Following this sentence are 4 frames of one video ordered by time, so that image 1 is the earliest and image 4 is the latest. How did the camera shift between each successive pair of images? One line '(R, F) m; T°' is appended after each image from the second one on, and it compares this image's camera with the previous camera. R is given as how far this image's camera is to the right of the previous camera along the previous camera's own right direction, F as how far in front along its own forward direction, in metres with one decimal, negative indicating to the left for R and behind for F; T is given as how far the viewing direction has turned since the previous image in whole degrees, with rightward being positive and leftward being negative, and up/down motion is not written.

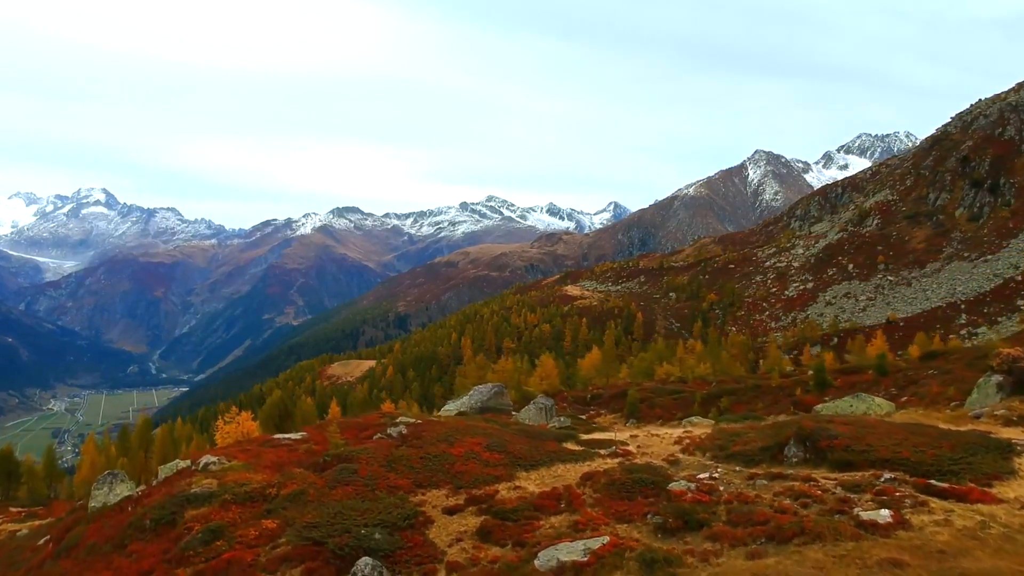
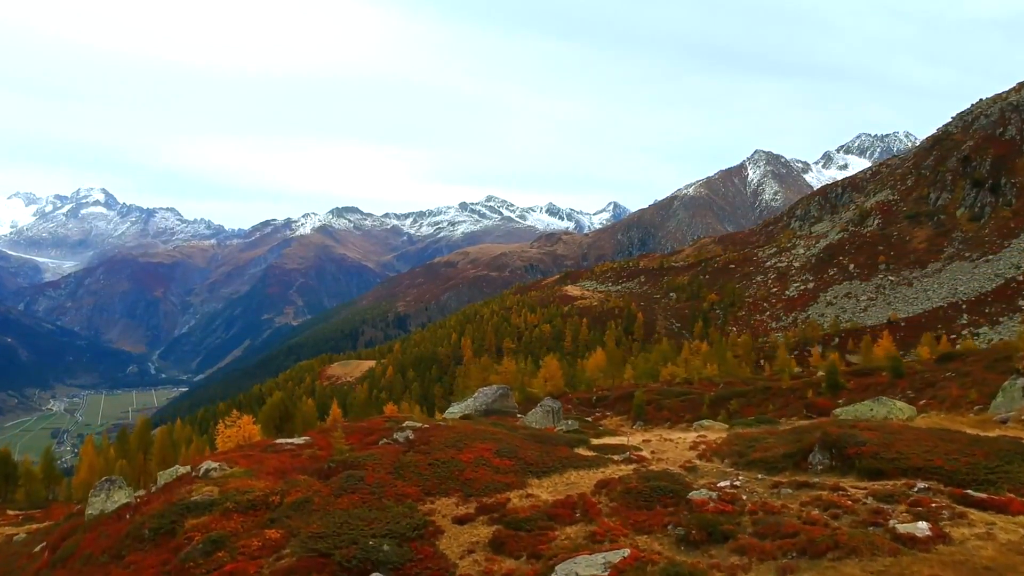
(-0.5, +0.8) m; 0°
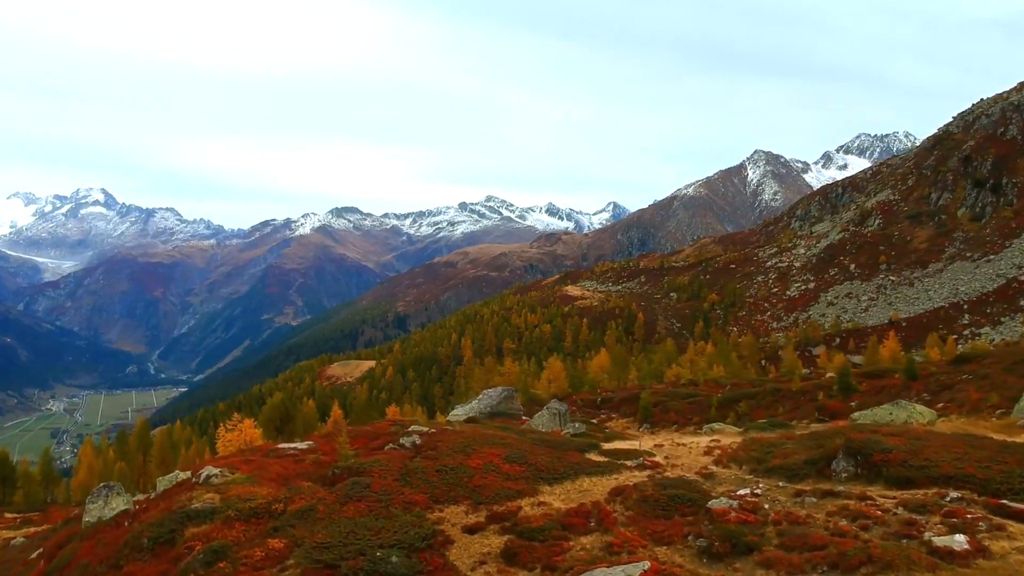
(-0.4, +0.7) m; 0°
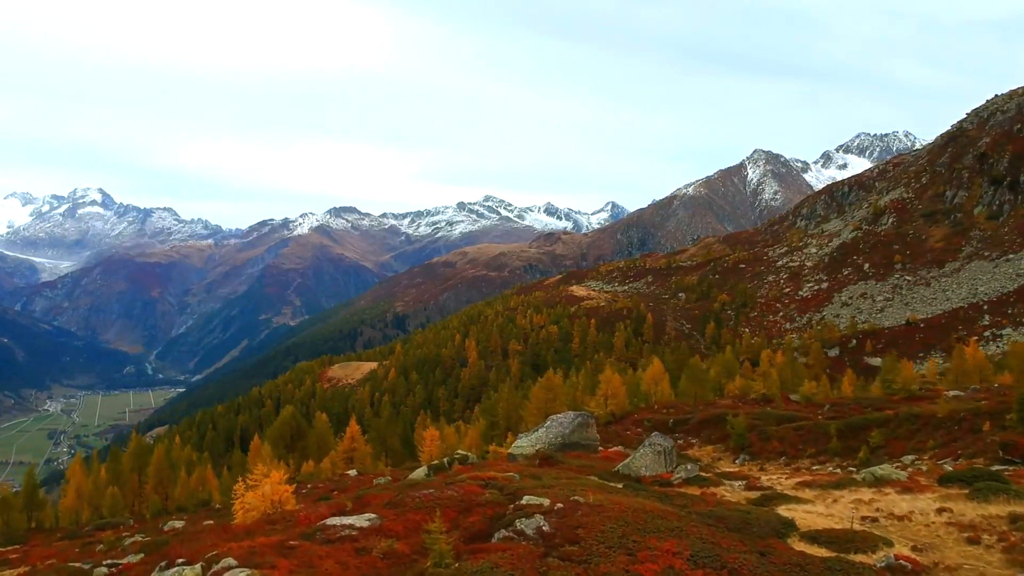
(-5.1, +8.6) m; 0°
